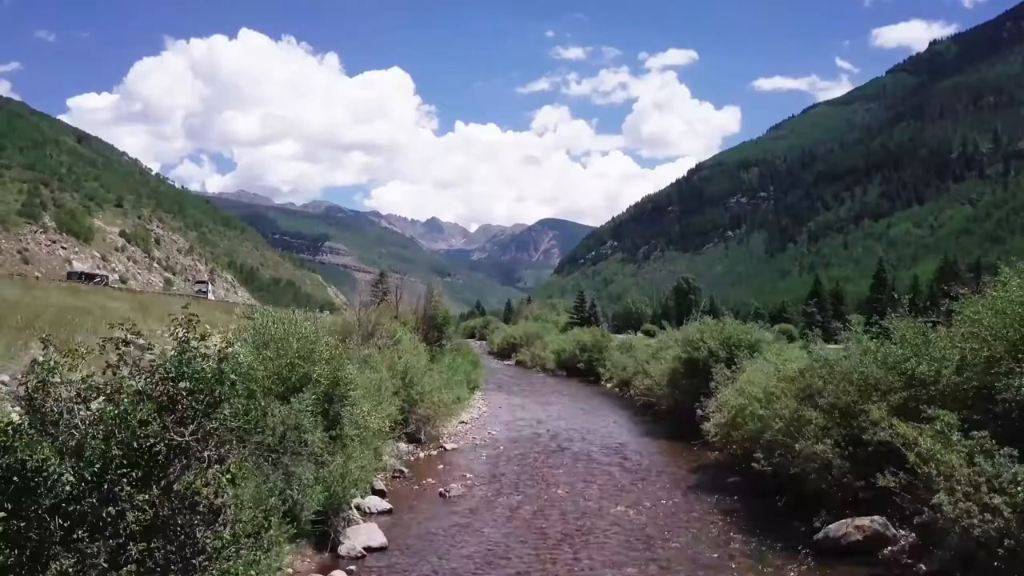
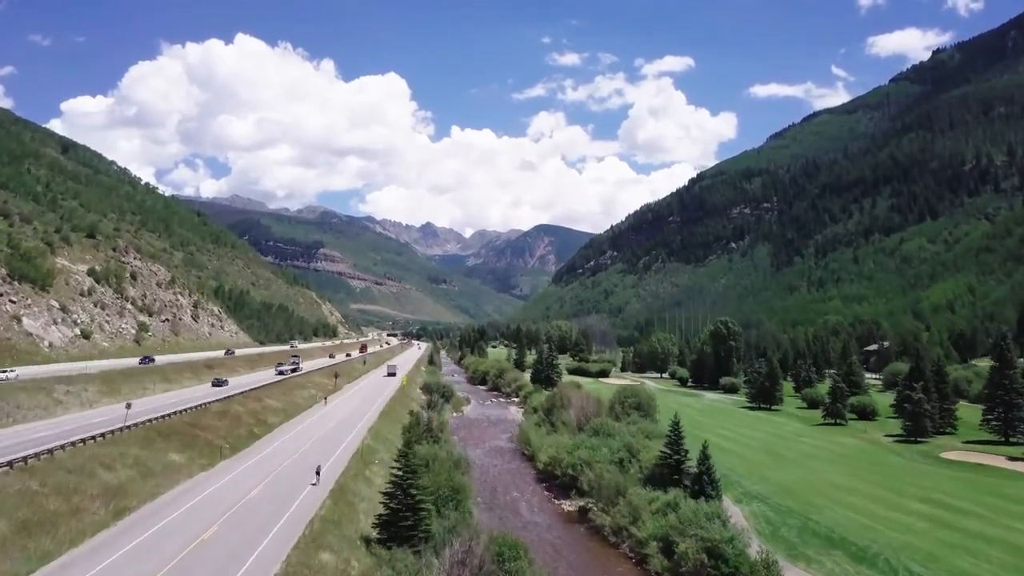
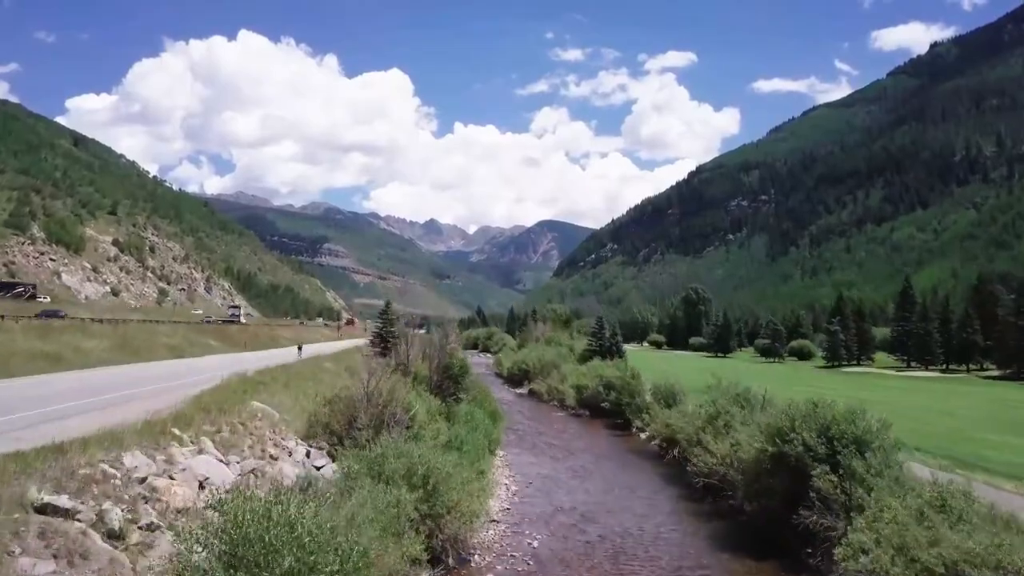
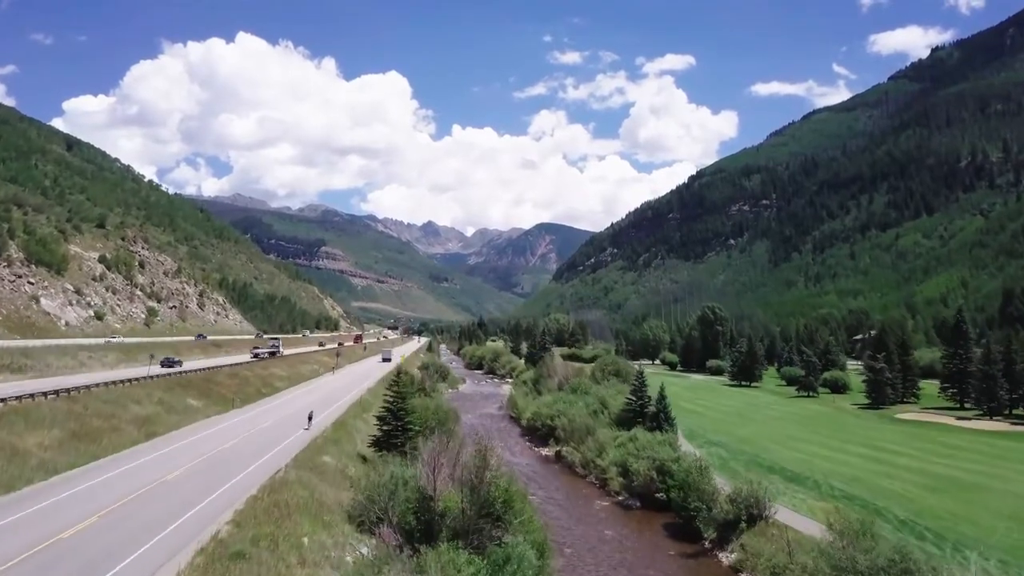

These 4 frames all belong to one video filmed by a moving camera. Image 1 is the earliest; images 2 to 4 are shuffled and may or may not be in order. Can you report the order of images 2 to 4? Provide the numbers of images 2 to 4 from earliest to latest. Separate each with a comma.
3, 4, 2
